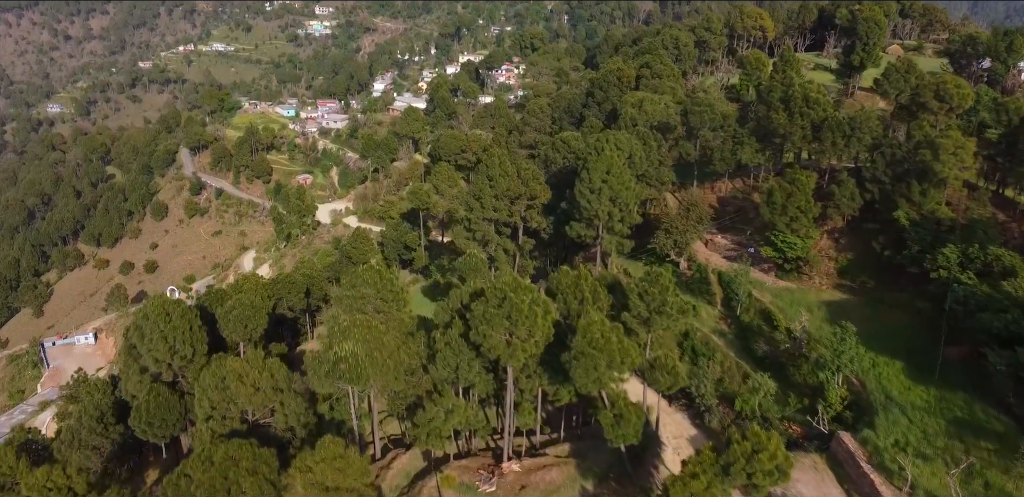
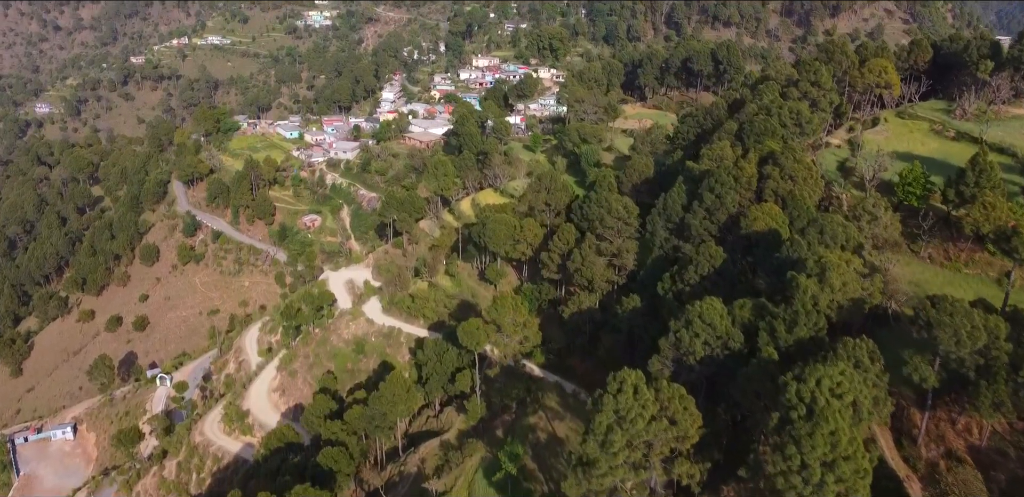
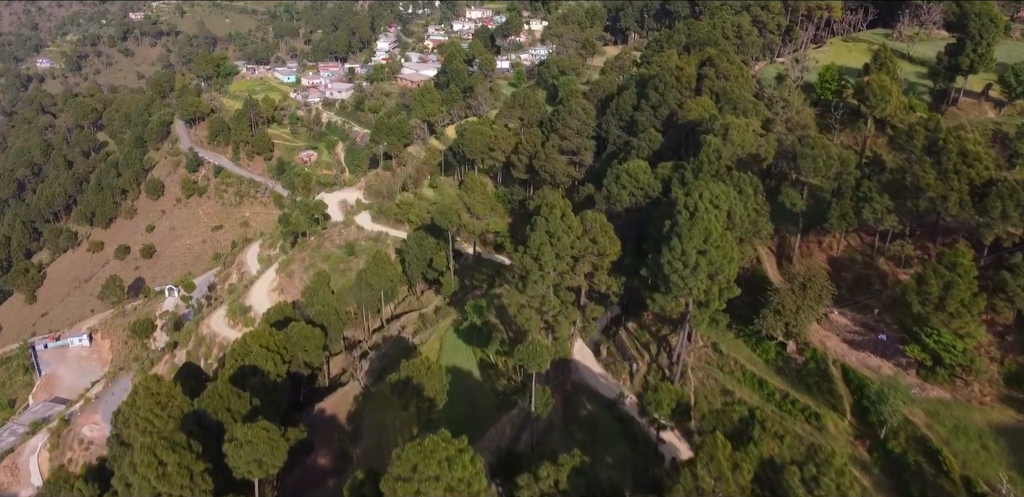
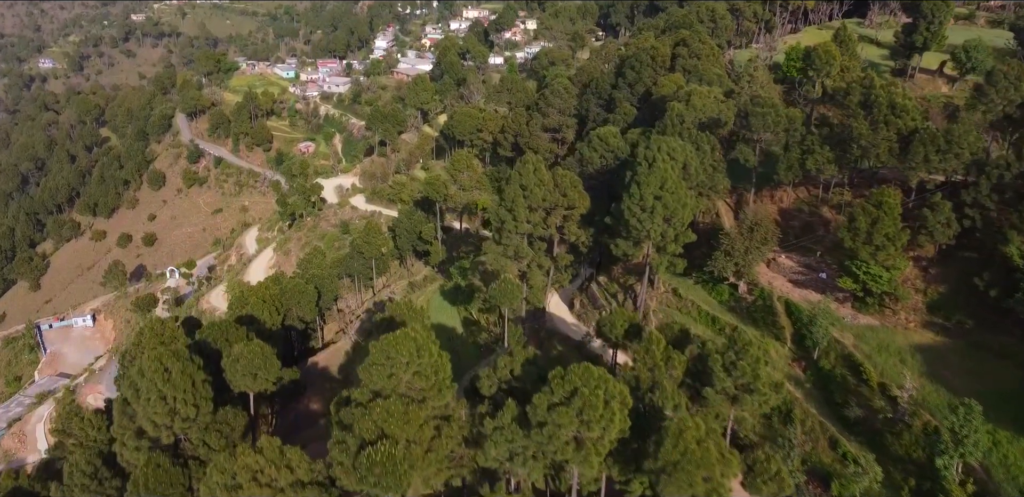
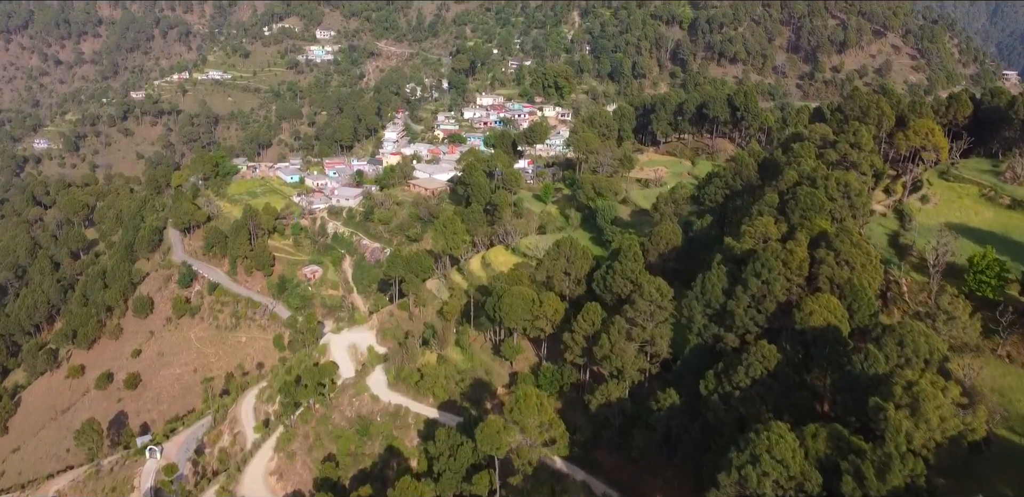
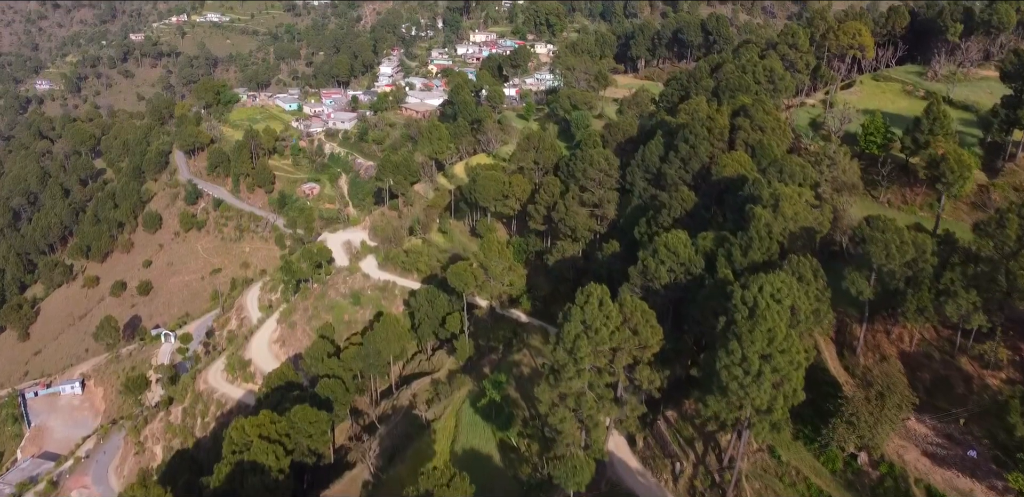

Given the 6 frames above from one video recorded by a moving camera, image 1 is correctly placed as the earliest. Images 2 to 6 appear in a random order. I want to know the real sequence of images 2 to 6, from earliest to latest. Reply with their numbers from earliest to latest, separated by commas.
4, 3, 6, 2, 5
